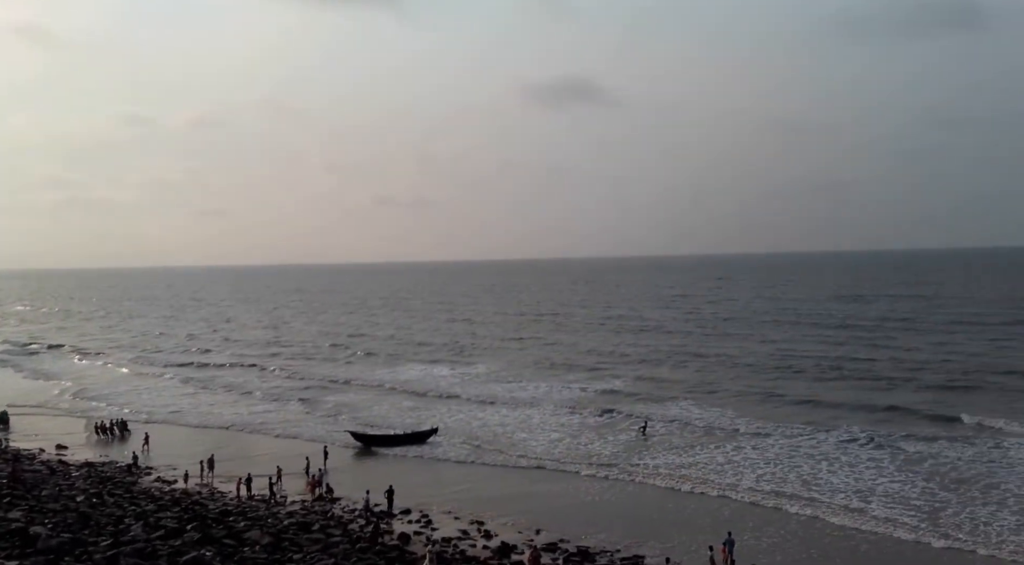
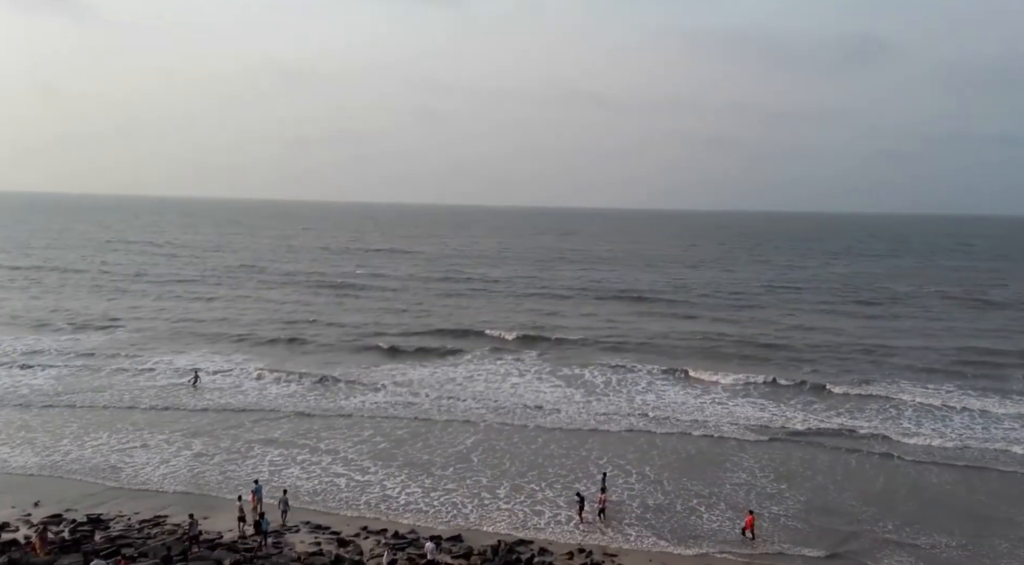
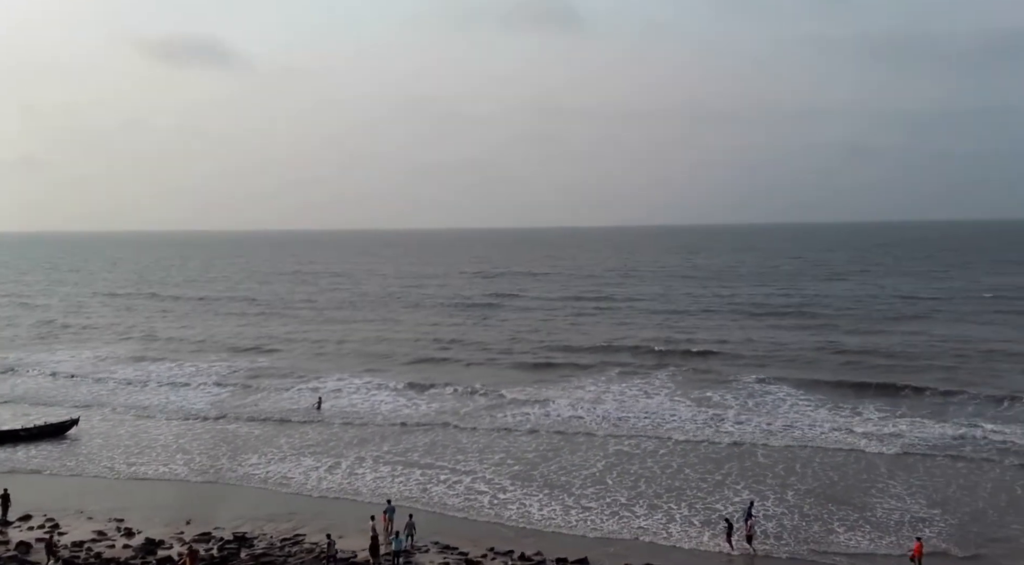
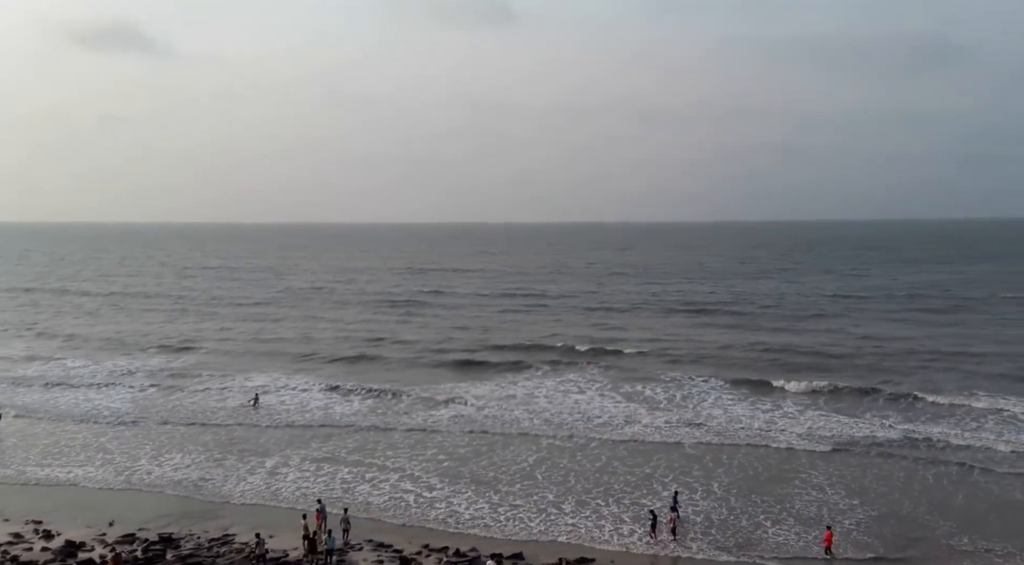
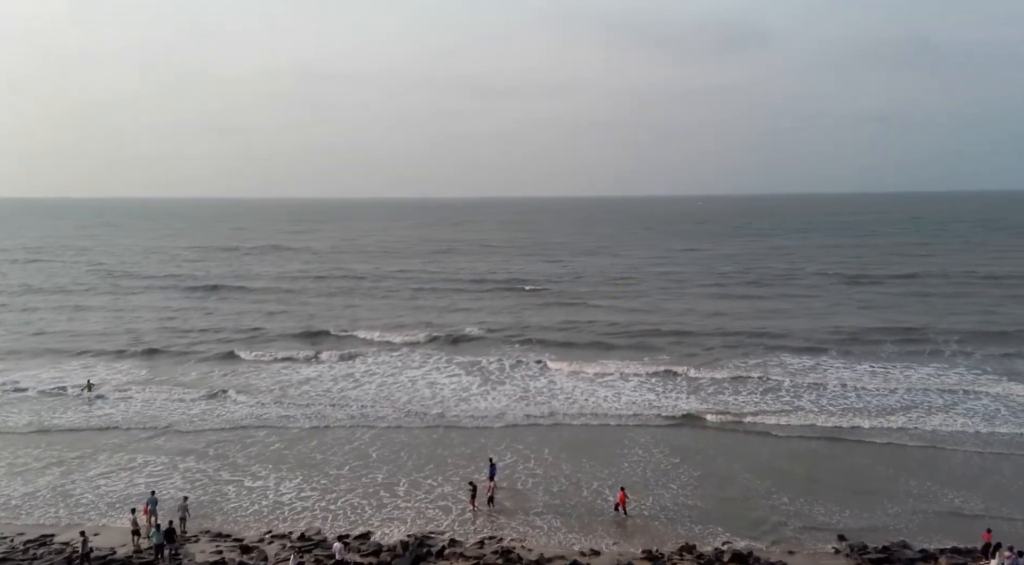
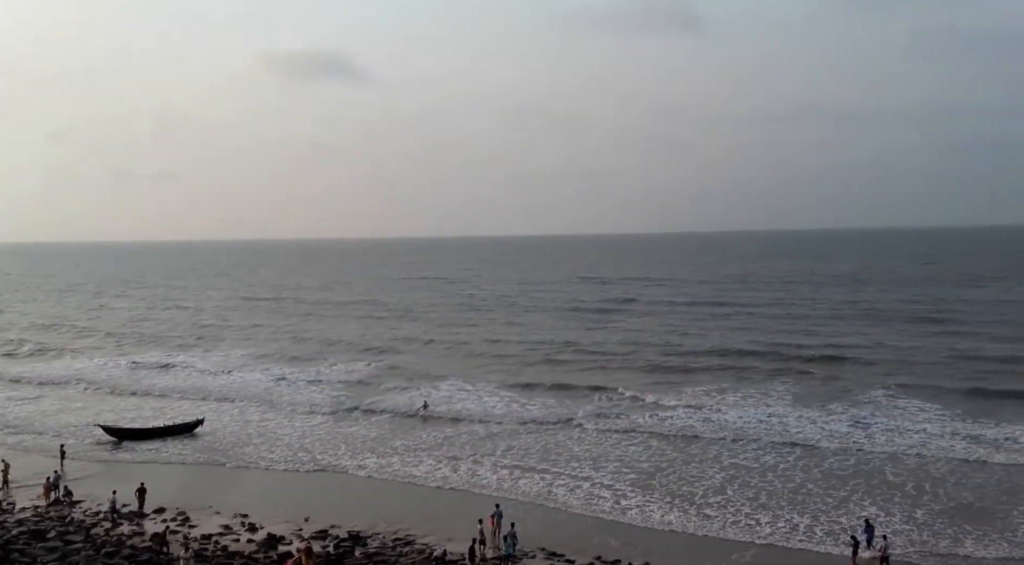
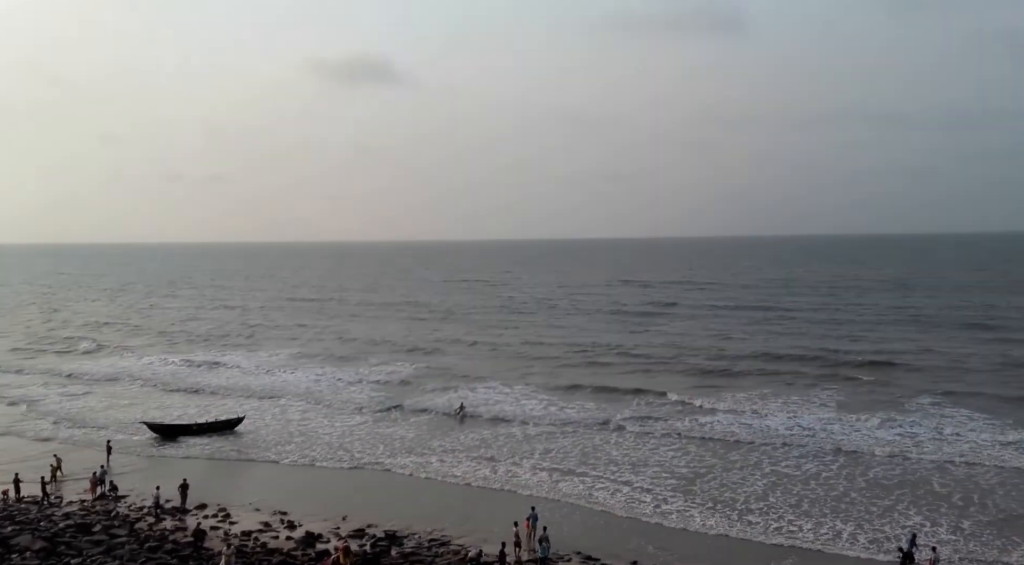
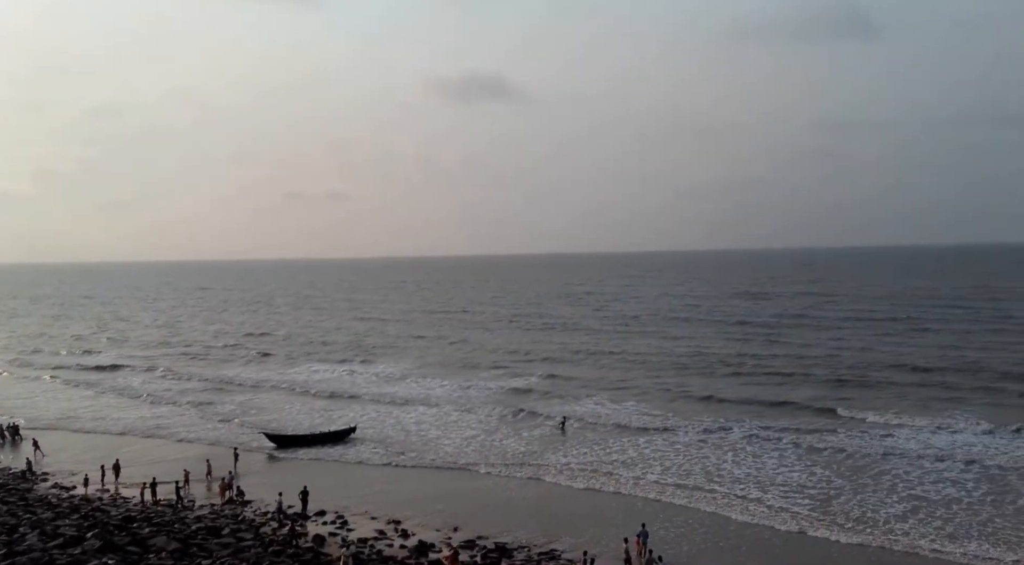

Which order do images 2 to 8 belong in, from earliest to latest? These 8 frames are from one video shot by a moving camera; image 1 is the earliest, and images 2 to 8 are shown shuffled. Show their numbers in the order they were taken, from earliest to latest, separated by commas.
8, 7, 6, 3, 4, 2, 5
